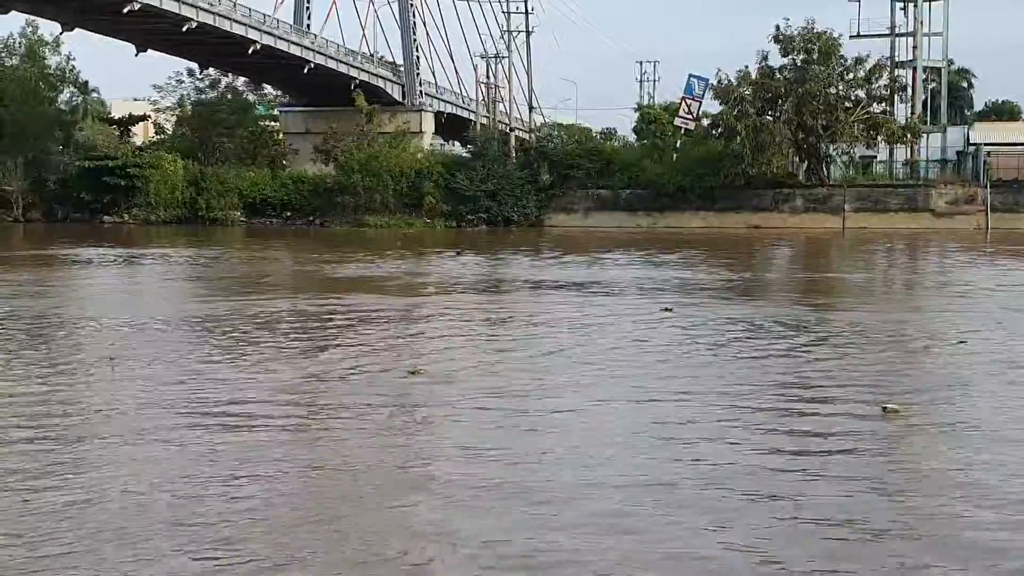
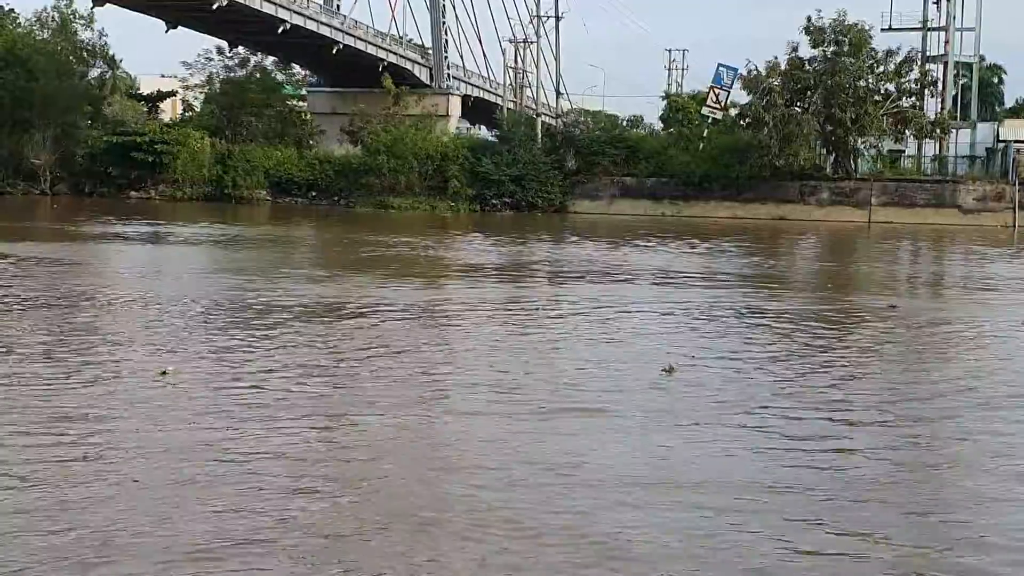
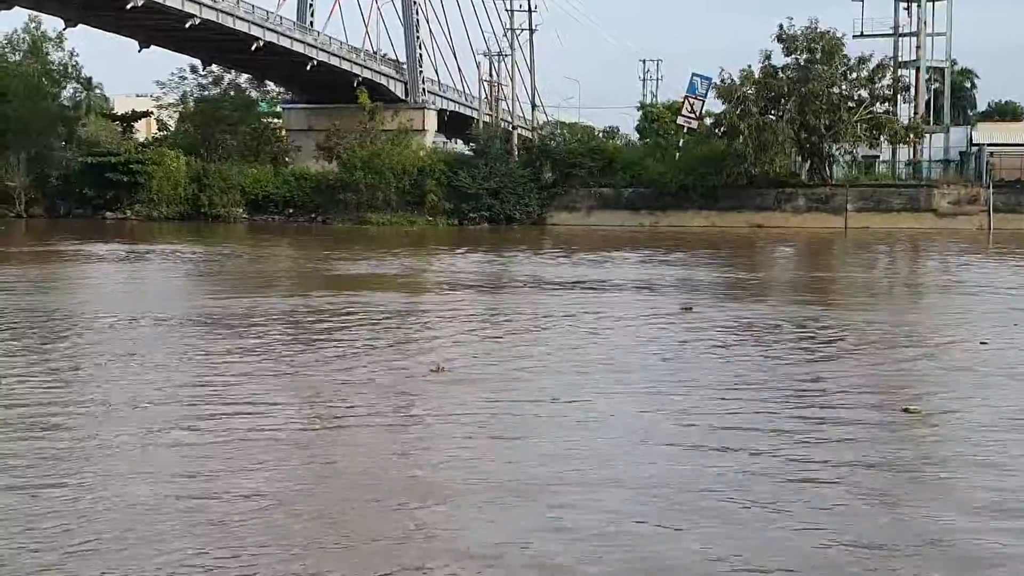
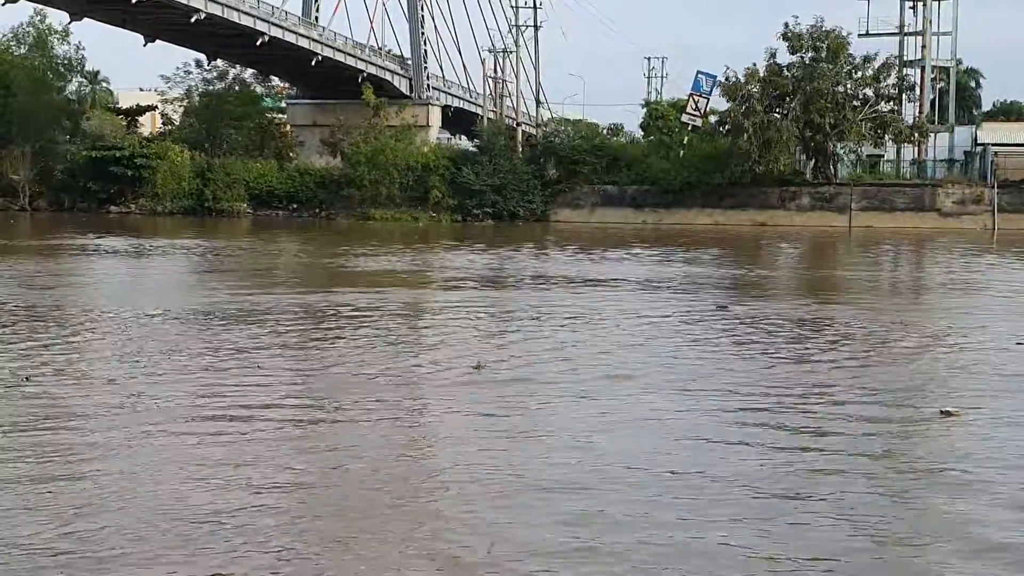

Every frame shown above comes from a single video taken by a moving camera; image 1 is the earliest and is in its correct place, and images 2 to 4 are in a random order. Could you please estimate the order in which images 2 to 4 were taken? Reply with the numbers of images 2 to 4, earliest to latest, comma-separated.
3, 4, 2
